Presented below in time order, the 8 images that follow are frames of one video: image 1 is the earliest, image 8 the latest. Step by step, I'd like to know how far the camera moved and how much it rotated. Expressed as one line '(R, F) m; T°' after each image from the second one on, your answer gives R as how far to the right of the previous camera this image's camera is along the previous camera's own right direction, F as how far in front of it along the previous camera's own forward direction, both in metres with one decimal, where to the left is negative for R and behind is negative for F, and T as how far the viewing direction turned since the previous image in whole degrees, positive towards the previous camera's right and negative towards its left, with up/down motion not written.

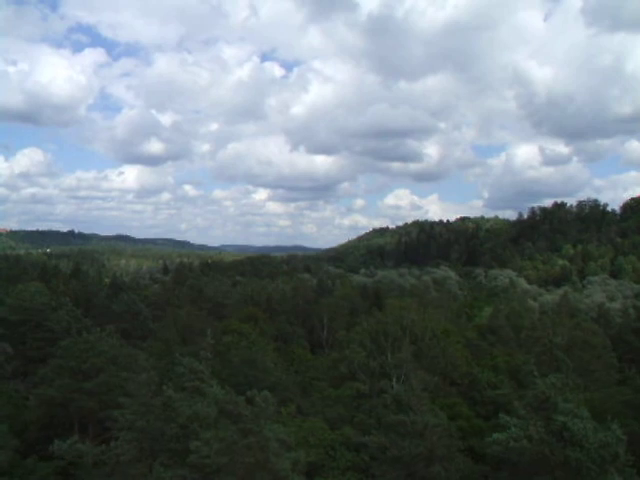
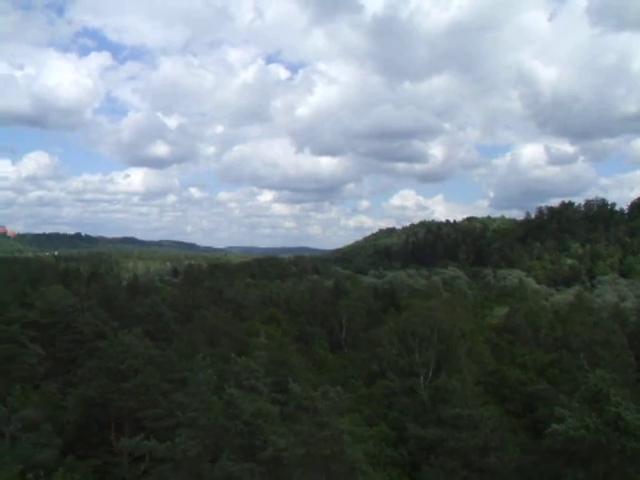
(-1.6, -0.8) m; 0°
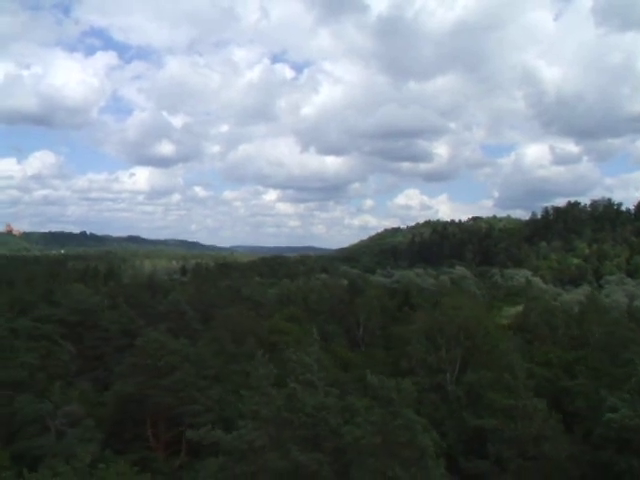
(-1.8, -1.1) m; 0°
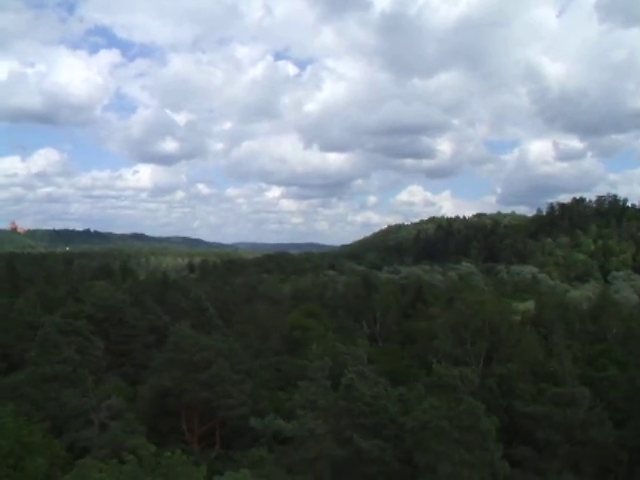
(-1.9, -1.0) m; 0°
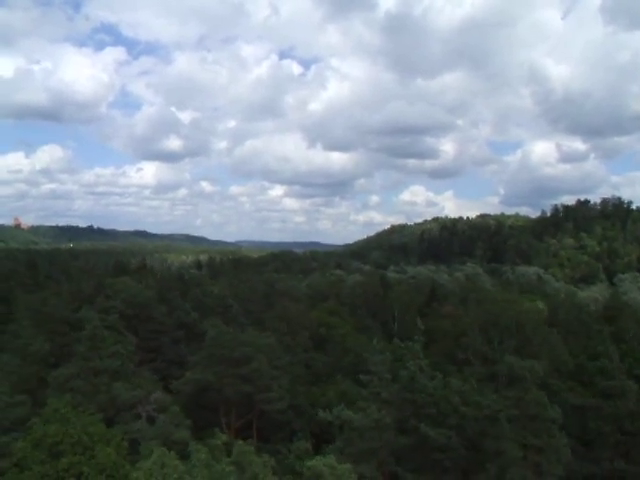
(-2.4, -1.4) m; 0°
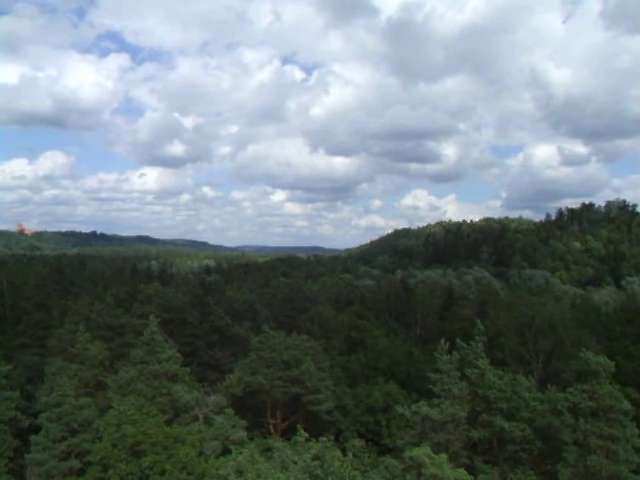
(-3.1, -1.6) m; 0°
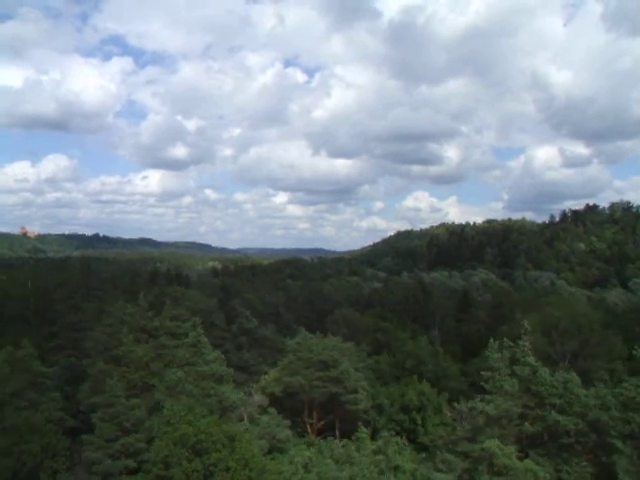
(-2.6, -1.3) m; 0°
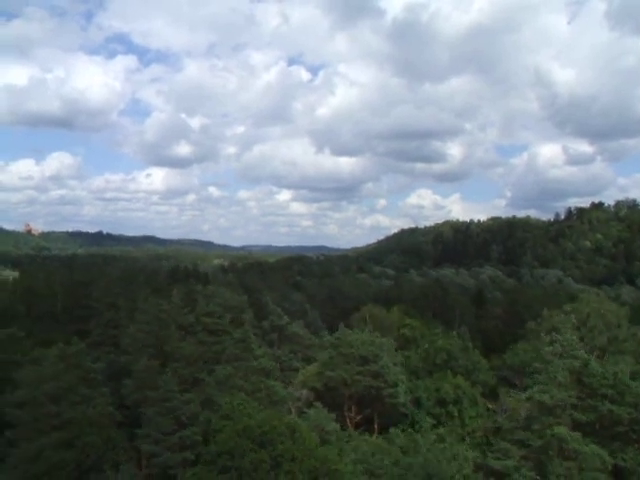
(-2.9, -1.6) m; 0°
